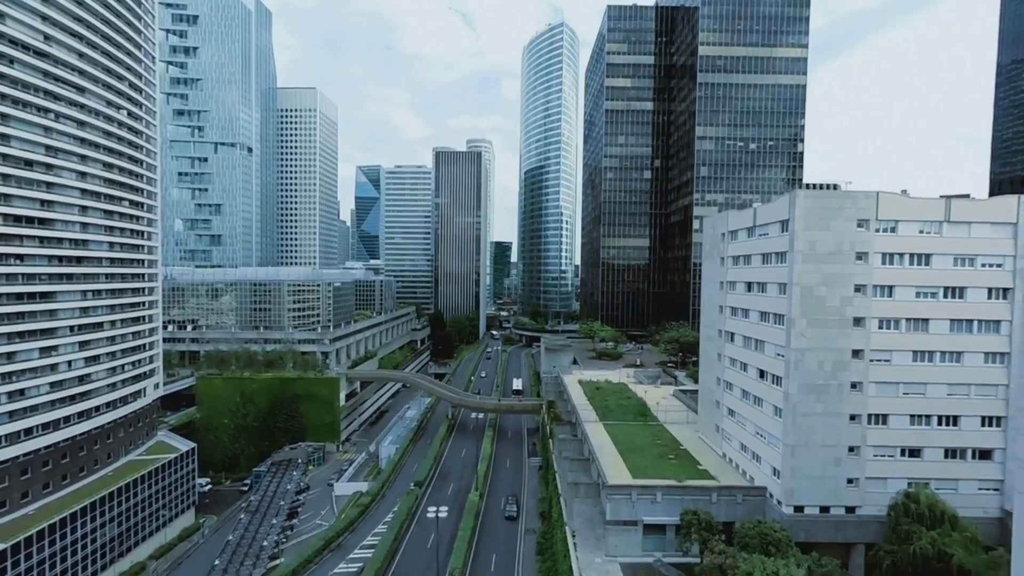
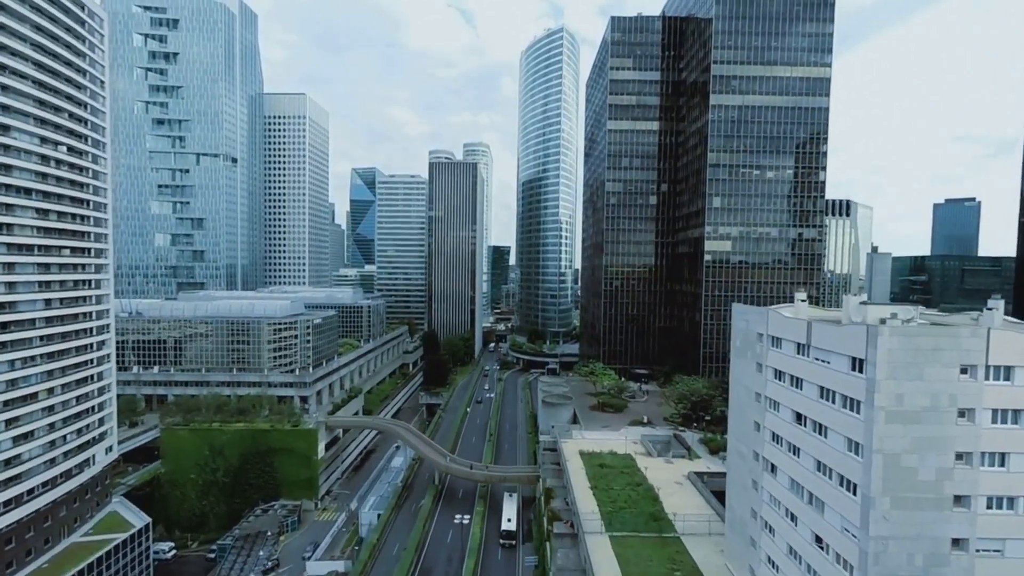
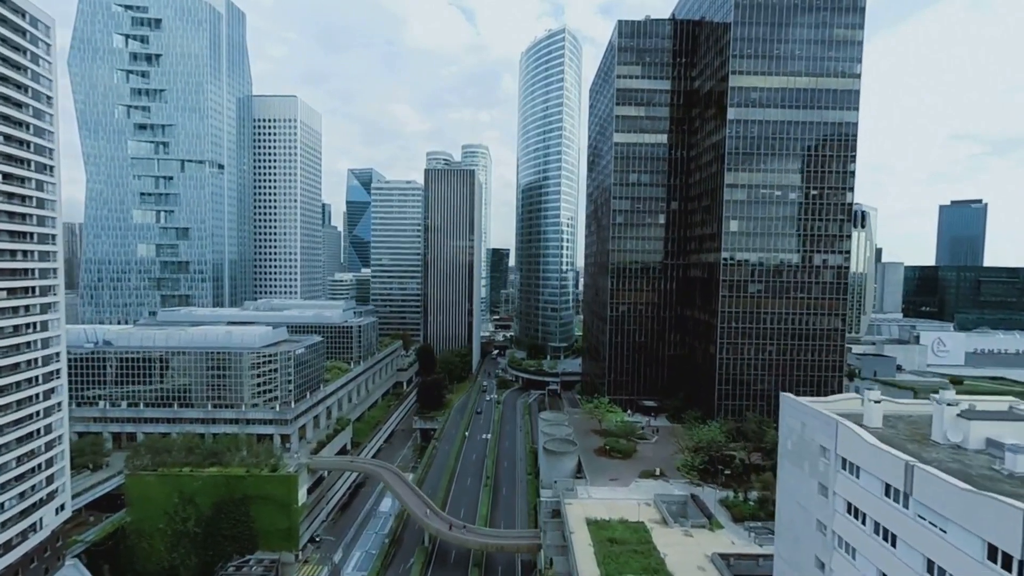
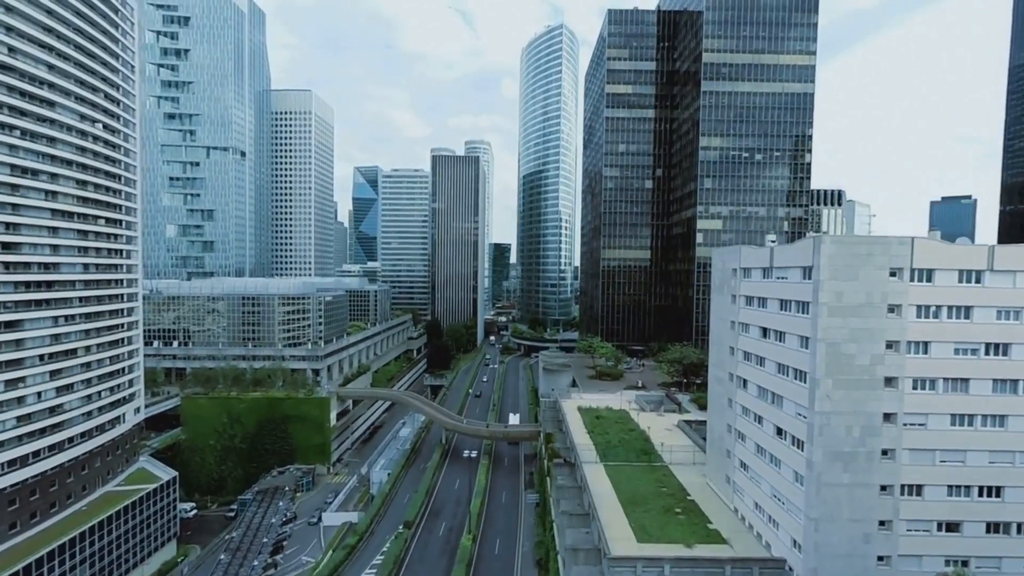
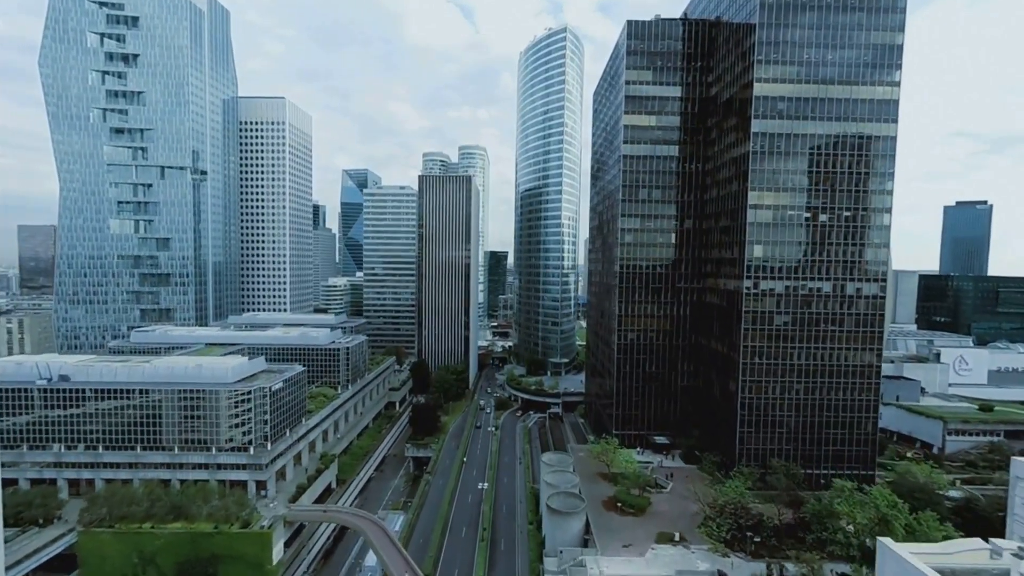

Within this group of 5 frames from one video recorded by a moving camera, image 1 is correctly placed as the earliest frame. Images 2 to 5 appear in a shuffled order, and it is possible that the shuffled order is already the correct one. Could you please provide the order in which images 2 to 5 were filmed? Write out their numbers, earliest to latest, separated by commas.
4, 2, 3, 5
